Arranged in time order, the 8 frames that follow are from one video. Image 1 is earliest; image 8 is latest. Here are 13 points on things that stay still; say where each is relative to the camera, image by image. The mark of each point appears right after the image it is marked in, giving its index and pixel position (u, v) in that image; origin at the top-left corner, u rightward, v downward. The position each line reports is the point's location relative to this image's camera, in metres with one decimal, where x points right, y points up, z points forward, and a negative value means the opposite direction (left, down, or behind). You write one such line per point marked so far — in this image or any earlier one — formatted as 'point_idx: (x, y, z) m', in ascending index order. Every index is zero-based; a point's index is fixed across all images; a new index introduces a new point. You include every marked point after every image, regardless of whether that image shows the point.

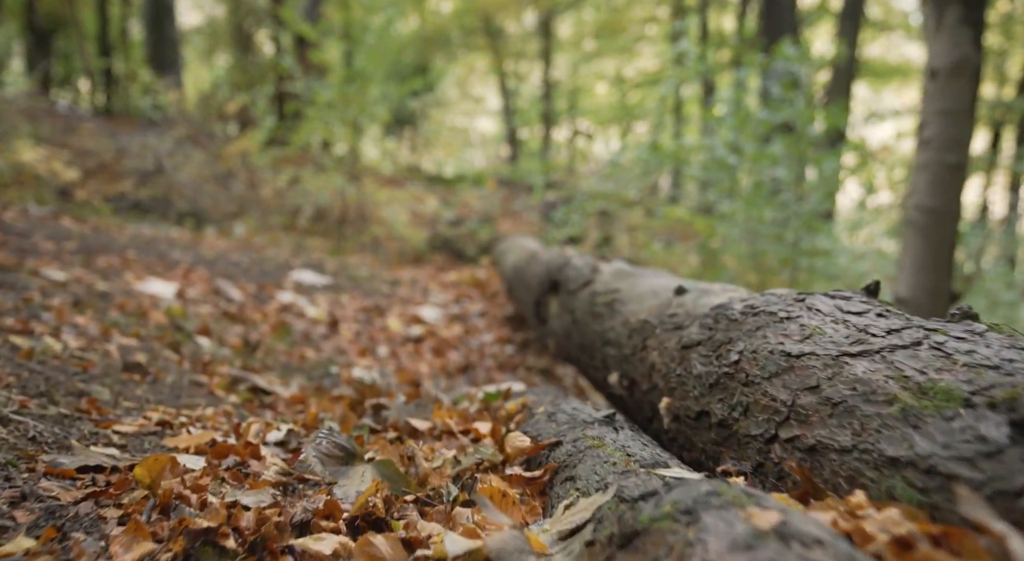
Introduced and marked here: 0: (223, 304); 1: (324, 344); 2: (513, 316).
0: (-2.0, -0.2, +6.3) m
1: (-1.3, -0.5, +6.3) m
2: (0.0, -0.3, +7.9) m
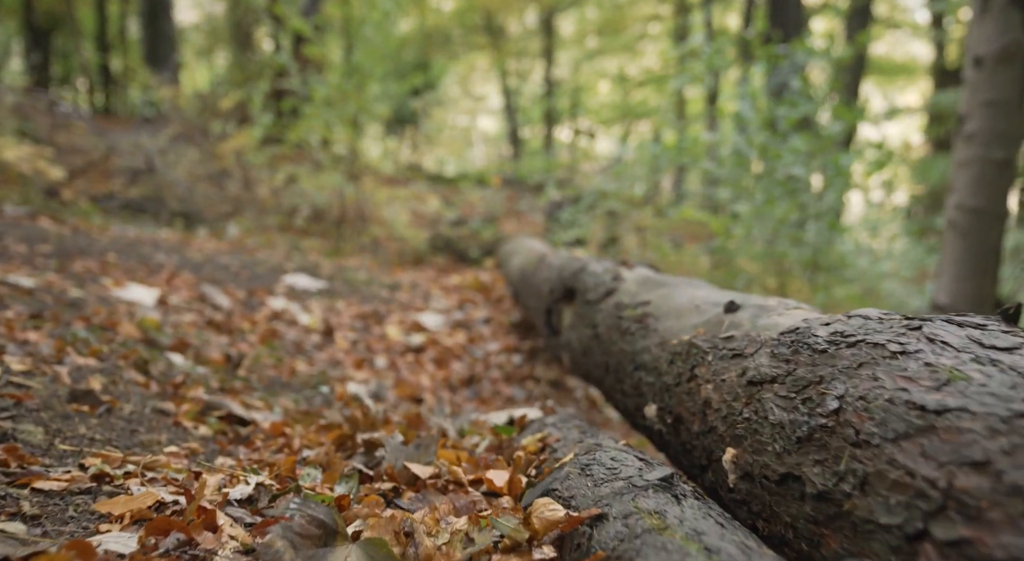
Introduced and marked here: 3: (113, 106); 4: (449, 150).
0: (-2.0, -0.2, +5.9) m
1: (-1.3, -0.5, +5.8) m
2: (+0.1, -0.3, +7.4) m
3: (-8.0, +3.5, +18.3) m
4: (-1.2, +2.5, +17.4) m
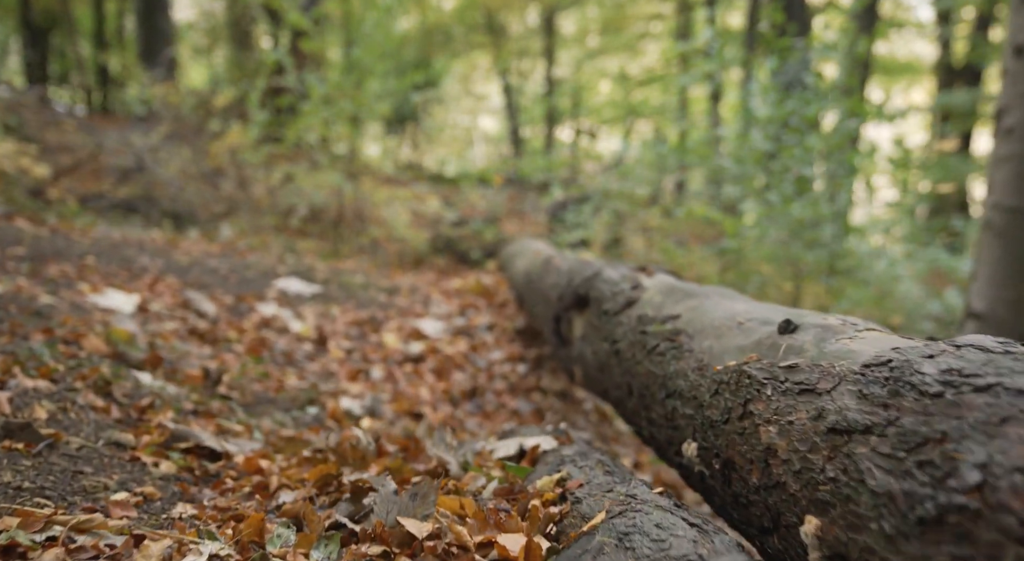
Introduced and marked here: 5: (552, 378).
0: (-1.9, -0.2, +5.5) m
1: (-1.2, -0.5, +5.4) m
2: (+0.1, -0.4, +7.0) m
3: (-7.9, +3.4, +17.9) m
4: (-1.2, +2.5, +17.0) m
5: (+0.3, -0.7, +6.3) m
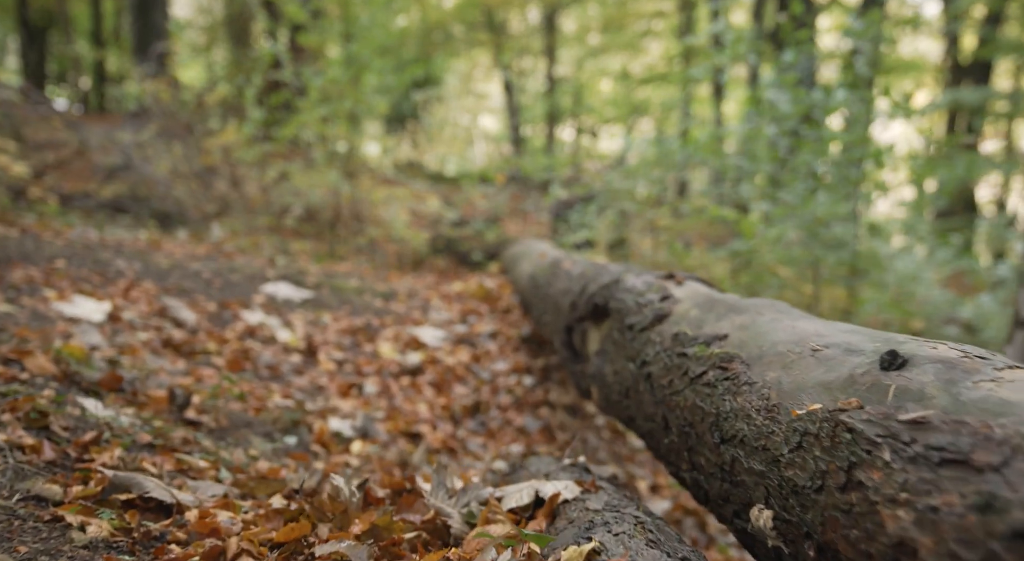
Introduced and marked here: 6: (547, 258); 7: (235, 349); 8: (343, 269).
0: (-1.9, -0.3, +5.0) m
1: (-1.2, -0.6, +4.9) m
2: (+0.1, -0.4, +6.5) m
3: (-7.9, +3.4, +17.5) m
4: (-1.1, +2.4, +16.5) m
5: (+0.3, -0.7, +5.8) m
6: (+0.3, +0.2, +6.9) m
7: (-1.6, -0.4, +5.1) m
8: (-1.6, +0.1, +8.6) m
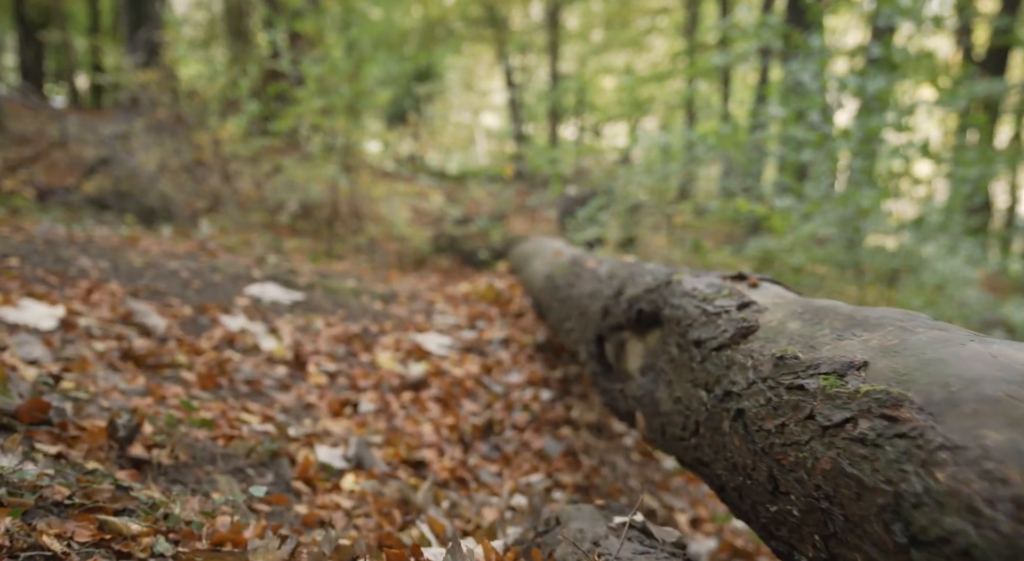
0: (-1.8, -0.3, +4.3) m
1: (-1.1, -0.6, +4.3) m
2: (+0.2, -0.4, +5.8) m
3: (-7.8, +3.4, +16.8) m
4: (-1.0, +2.4, +15.8) m
5: (+0.4, -0.7, +5.1) m
6: (+0.4, +0.2, +6.2) m
7: (-1.5, -0.4, +4.4) m
8: (-1.5, +0.1, +7.9) m
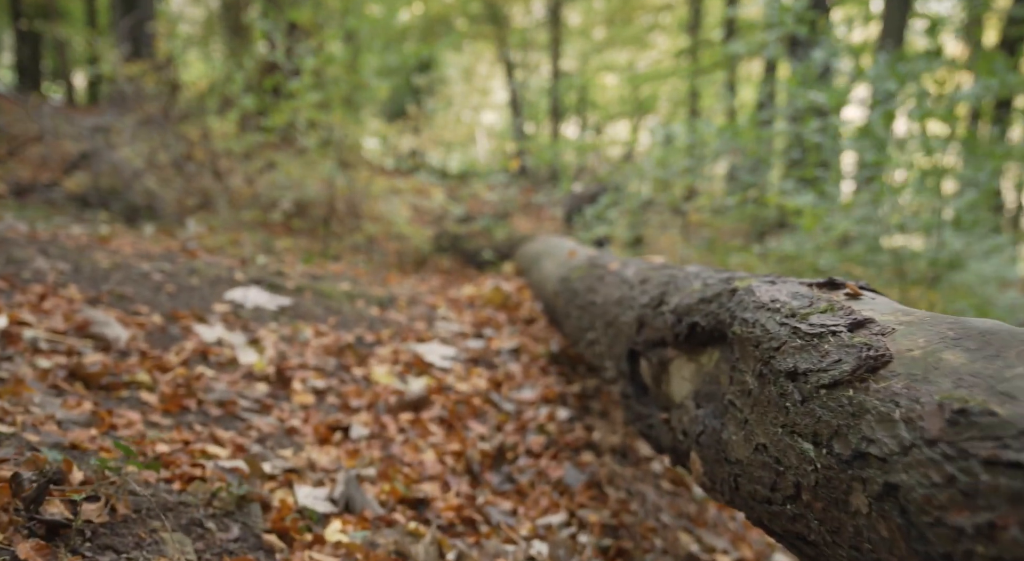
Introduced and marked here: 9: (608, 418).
0: (-1.8, -0.3, +3.7) m
1: (-1.0, -0.6, +3.6) m
2: (+0.3, -0.4, +5.2) m
3: (-7.7, +3.4, +16.2) m
4: (-1.0, +2.4, +15.2) m
5: (+0.5, -0.7, +4.5) m
6: (+0.4, +0.1, +5.6) m
7: (-1.4, -0.4, +3.8) m
8: (-1.5, +0.1, +7.3) m
9: (+0.5, -0.7, +4.7) m
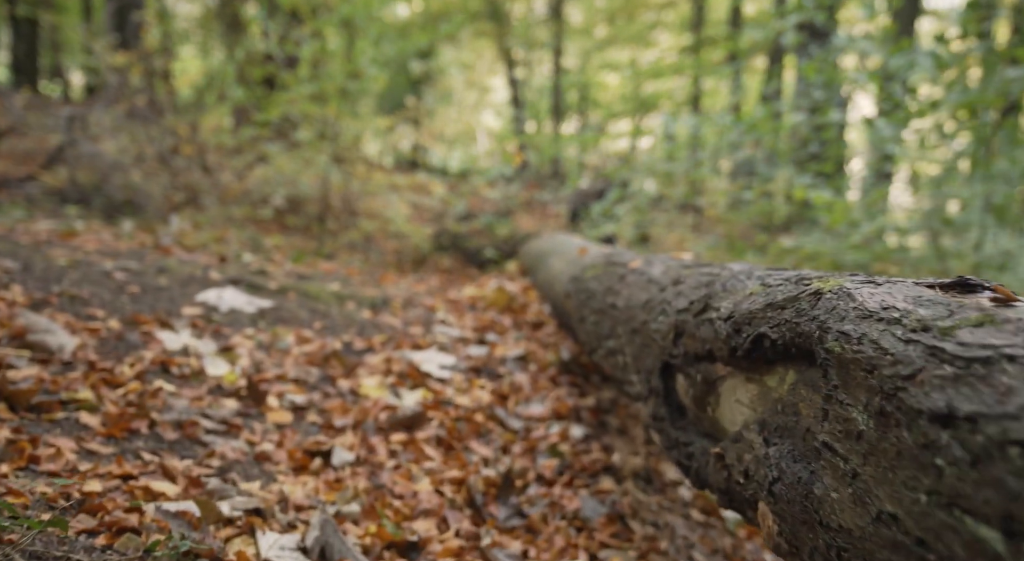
0: (-1.7, -0.3, +3.1) m
1: (-1.0, -0.6, +3.1) m
2: (+0.3, -0.4, +4.7) m
3: (-7.7, +3.4, +15.6) m
4: (-0.9, +2.4, +14.6) m
5: (+0.5, -0.7, +4.0) m
6: (+0.5, +0.1, +5.0) m
7: (-1.4, -0.4, +3.3) m
8: (-1.4, +0.1, +6.8) m
9: (+0.5, -0.7, +4.1) m
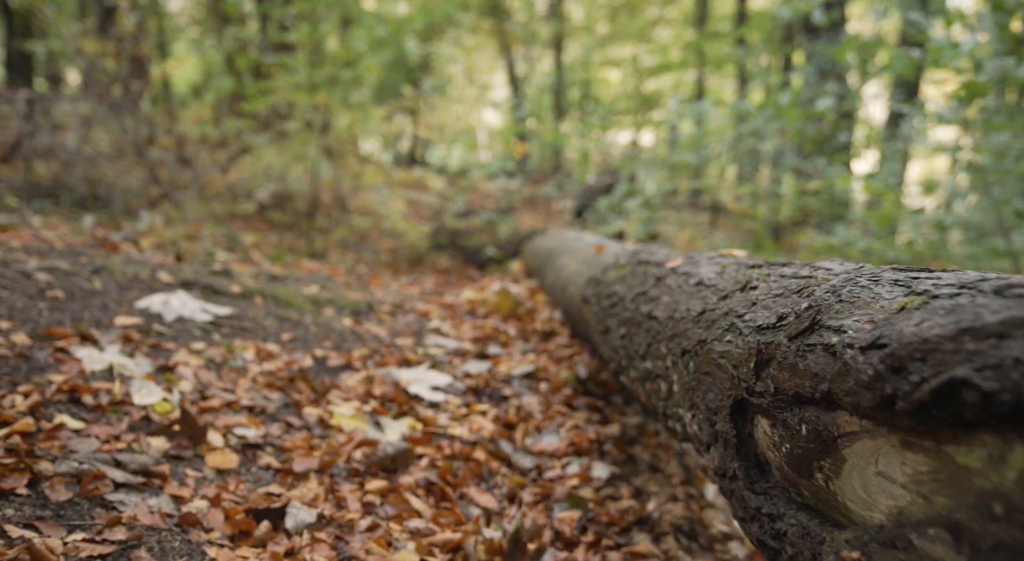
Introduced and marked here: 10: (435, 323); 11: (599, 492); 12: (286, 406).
0: (-1.7, -0.3, +2.3) m
1: (-1.0, -0.6, +2.3) m
2: (+0.4, -0.4, +3.9) m
3: (-7.6, +3.4, +14.8) m
4: (-0.9, +2.4, +13.8) m
5: (+0.5, -0.7, +3.1) m
6: (+0.5, +0.1, +4.2) m
7: (-1.4, -0.4, +2.5) m
8: (-1.4, +0.1, +5.9) m
9: (+0.6, -0.7, +3.3) m
10: (-0.4, -0.2, +4.7) m
11: (+0.3, -0.7, +3.1) m
12: (-0.8, -0.4, +3.3) m
